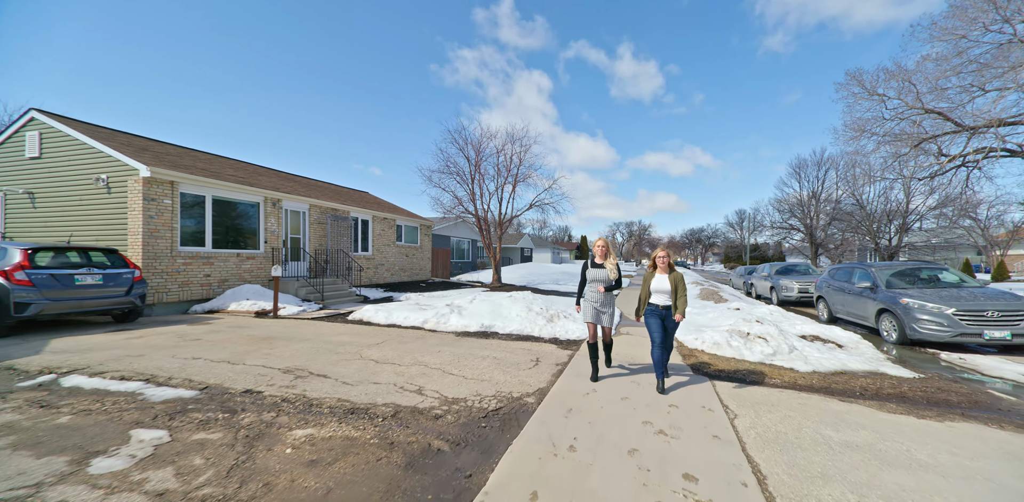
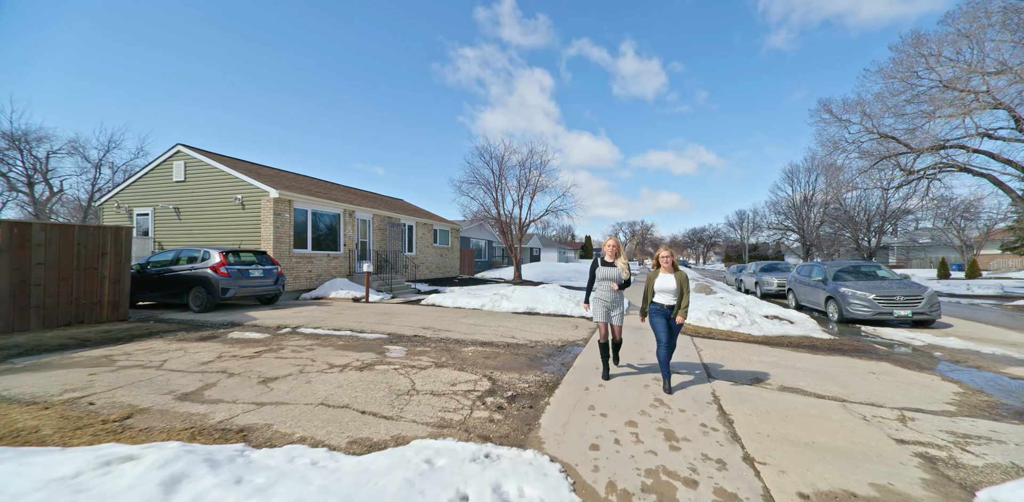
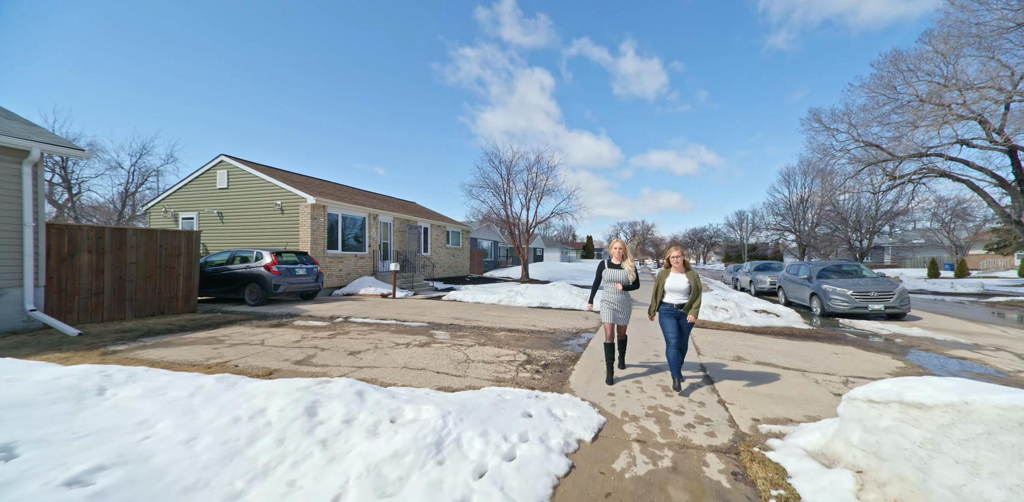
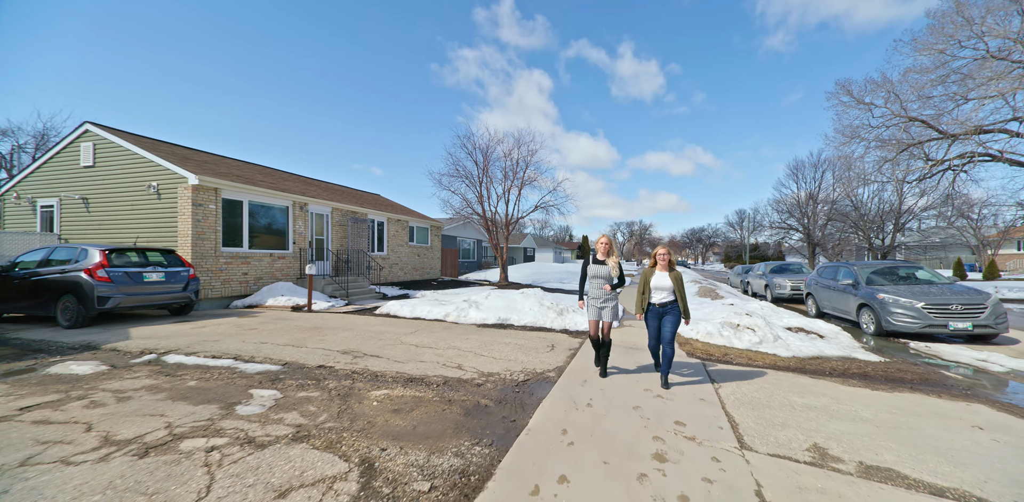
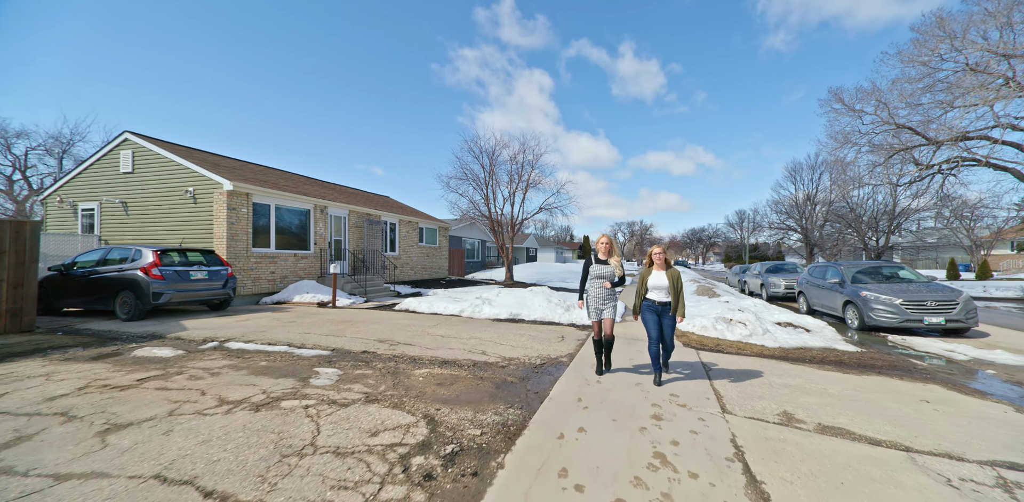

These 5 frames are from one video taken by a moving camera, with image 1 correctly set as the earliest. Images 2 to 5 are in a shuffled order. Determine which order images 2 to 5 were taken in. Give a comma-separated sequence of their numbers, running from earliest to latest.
4, 5, 2, 3
